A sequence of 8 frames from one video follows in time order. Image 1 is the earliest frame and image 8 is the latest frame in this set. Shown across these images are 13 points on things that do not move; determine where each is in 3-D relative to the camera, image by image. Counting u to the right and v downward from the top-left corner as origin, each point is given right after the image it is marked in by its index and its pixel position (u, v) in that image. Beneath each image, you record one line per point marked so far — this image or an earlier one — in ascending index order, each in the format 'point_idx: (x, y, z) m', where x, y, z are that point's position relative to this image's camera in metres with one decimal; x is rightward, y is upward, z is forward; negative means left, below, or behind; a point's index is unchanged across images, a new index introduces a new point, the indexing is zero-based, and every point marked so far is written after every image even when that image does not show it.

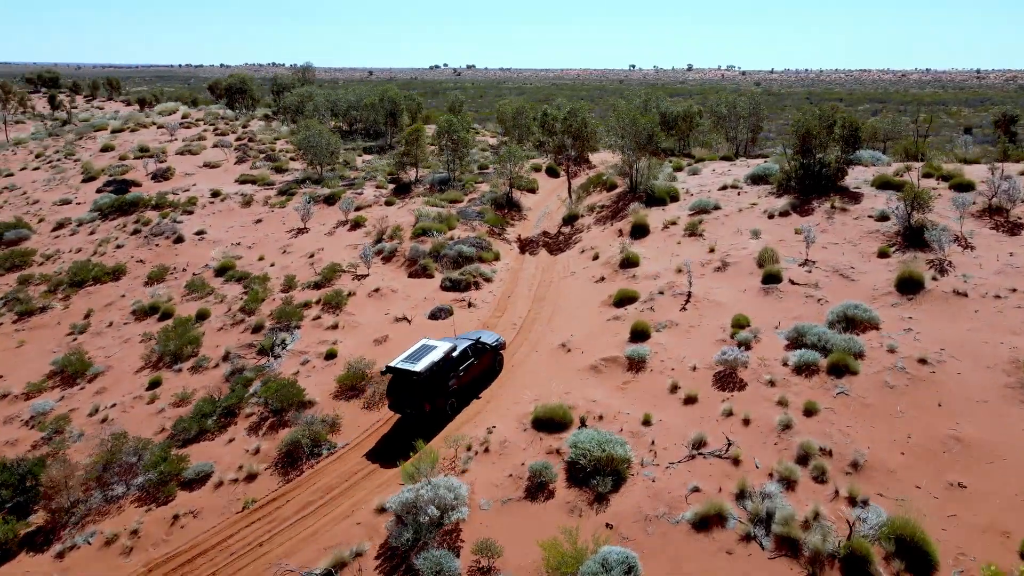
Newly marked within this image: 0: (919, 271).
0: (+9.4, +0.4, +16.8) m
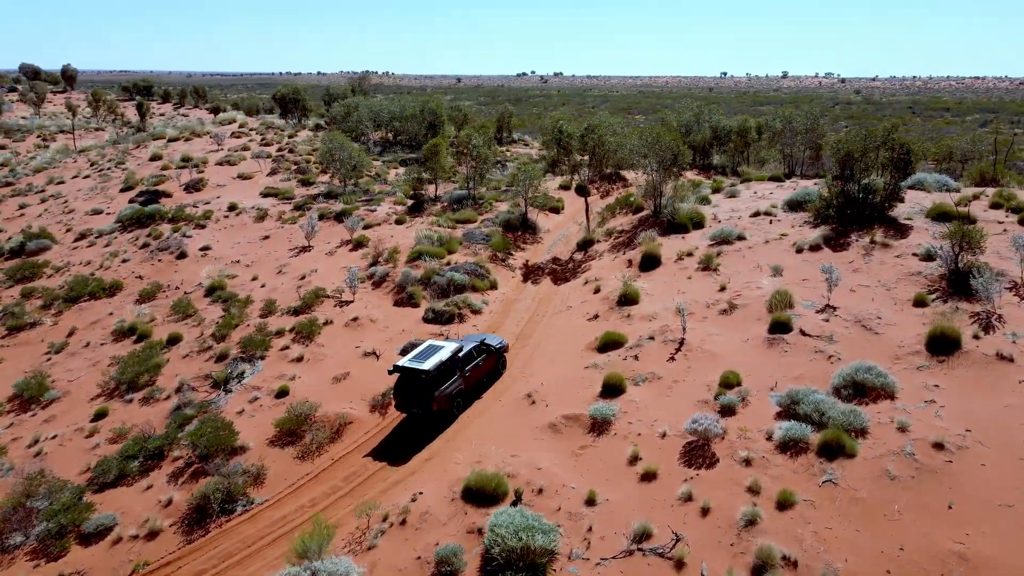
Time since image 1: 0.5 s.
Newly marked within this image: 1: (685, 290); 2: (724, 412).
0: (+8.6, -0.8, +14.1) m
1: (+4.3, -0.1, +18.0) m
2: (+3.8, -2.2, +12.9) m
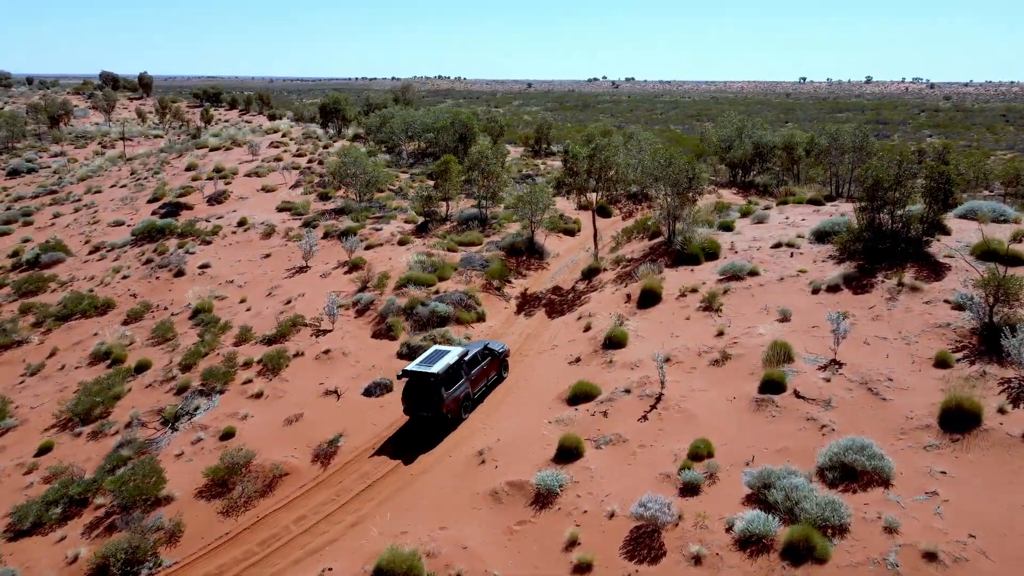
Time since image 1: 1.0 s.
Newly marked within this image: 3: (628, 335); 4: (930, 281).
0: (+7.7, -1.8, +12.0) m
1: (+3.7, -1.0, +16.3) m
2: (+2.7, -3.1, +11.2) m
3: (+2.6, -1.1, +16.7) m
4: (+9.5, +0.2, +16.6) m
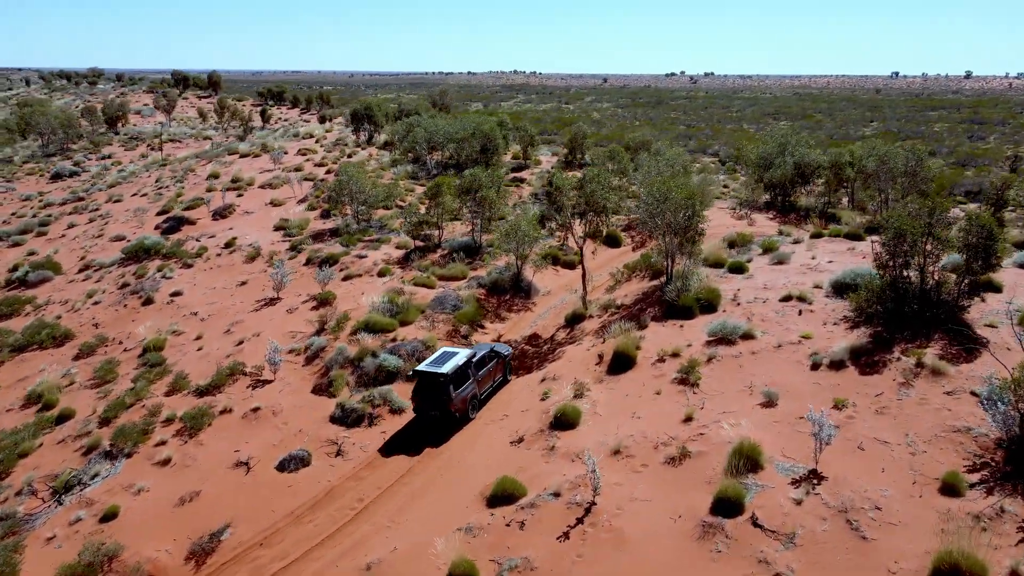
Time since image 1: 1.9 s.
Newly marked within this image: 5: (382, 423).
0: (+5.9, -3.3, +9.1) m
1: (+2.4, -2.4, +13.7) m
2: (+0.8, -4.4, +8.8) m
3: (+1.3, -2.4, +14.2) m
4: (+8.2, -1.4, +13.5) m
5: (-2.7, -2.9, +15.5) m
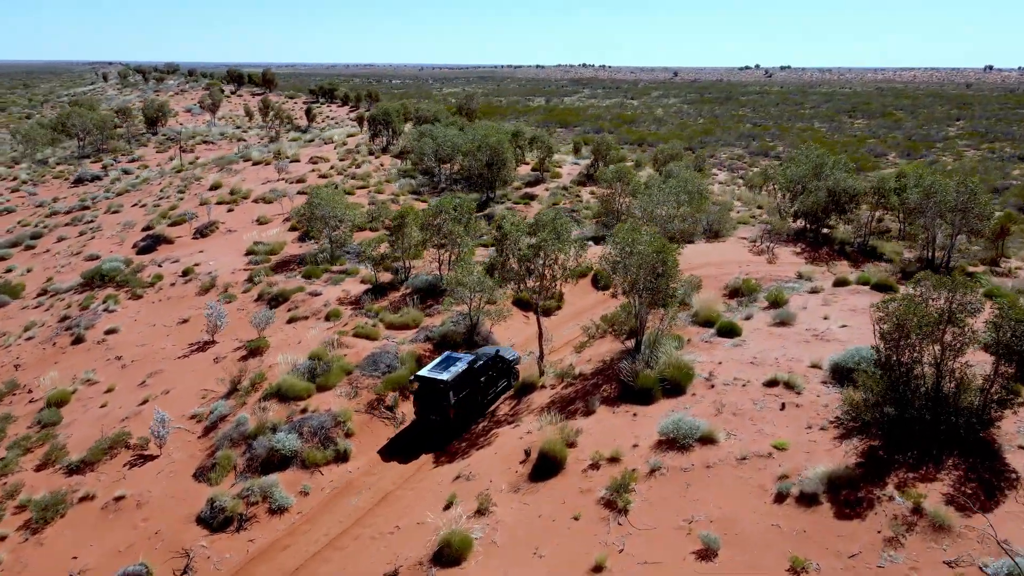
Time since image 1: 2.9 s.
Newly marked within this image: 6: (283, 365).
0: (+3.5, -4.9, +5.8) m
1: (+0.5, -3.9, +10.7) m
2: (-1.6, -6.0, +5.9) m
3: (-0.6, -3.9, +11.3) m
4: (+6.3, -3.0, +10.0) m
5: (-4.6, -4.2, +12.9) m
6: (-5.5, -1.8, +17.5) m
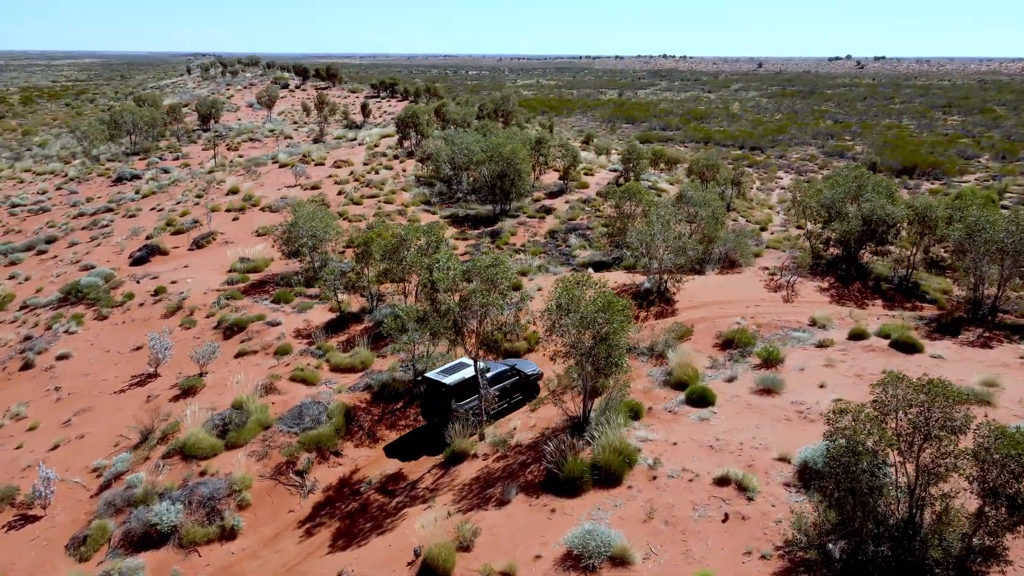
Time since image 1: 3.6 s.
0: (+0.9, -6.2, +3.5) m
1: (-1.6, -5.1, +8.7) m
2: (-4.2, -7.1, +4.2) m
3: (-2.6, -5.0, +9.4) m
4: (+4.1, -4.4, +7.4) m
5: (-6.4, -5.2, +11.4) m
6: (-6.8, -2.7, +16.1) m
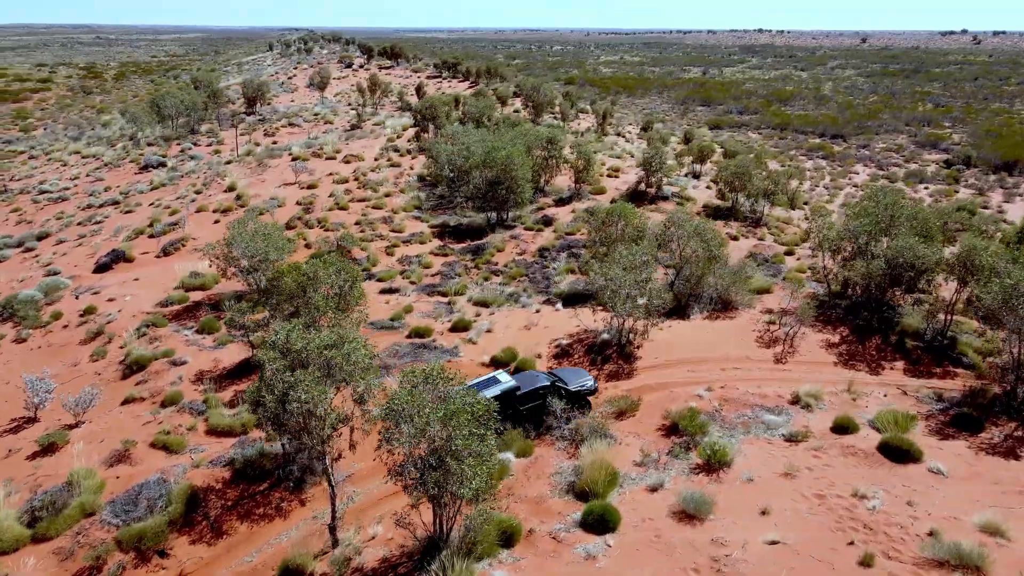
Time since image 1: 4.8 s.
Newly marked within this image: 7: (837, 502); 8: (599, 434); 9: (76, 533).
0: (-2.9, -7.9, +0.8) m
1: (-4.8, -6.5, +6.2) m
2: (-7.9, -8.6, +2.1) m
3: (-5.7, -6.4, +7.0) m
4: (+0.8, -6.1, +4.2) m
5: (-9.3, -6.4, +9.4) m
6: (-9.1, -3.8, +14.0) m
7: (+5.5, -3.4, +12.0) m
8: (+1.7, -2.9, +14.5) m
9: (-7.6, -4.3, +12.8) m
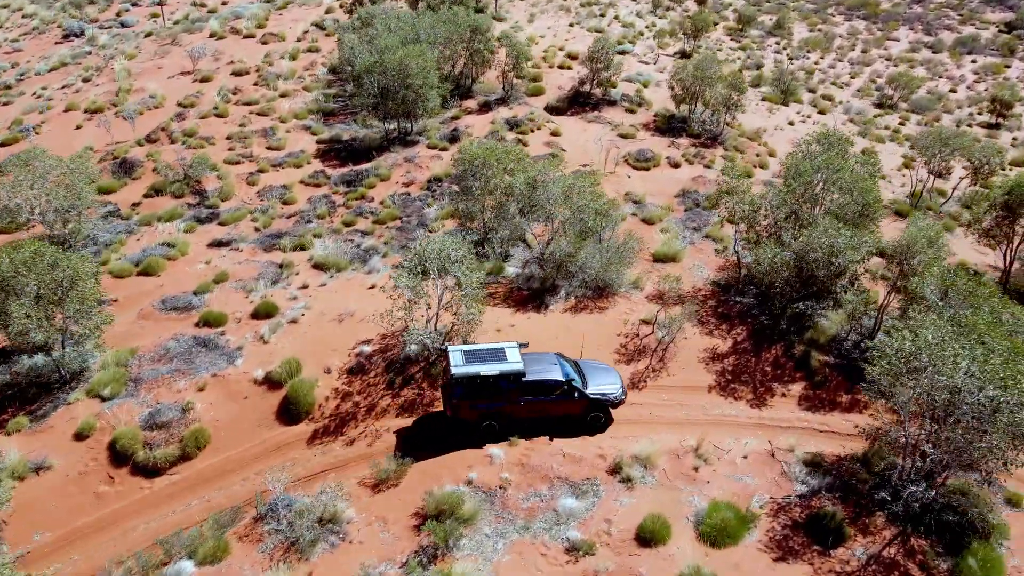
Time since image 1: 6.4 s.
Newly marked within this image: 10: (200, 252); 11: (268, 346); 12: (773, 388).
0: (-8.3, -11.2, -1.1) m
1: (-9.9, -8.6, +4.0) m
2: (-13.3, -11.4, +0.5) m
3: (-10.7, -8.3, +4.8) m
4: (-4.4, -8.8, +1.7) m
5: (-14.2, -7.7, +7.3) m
6: (-13.6, -4.3, +11.2) m
7: (+0.8, -4.7, +8.5) m
8: (-2.8, -3.6, +11.0) m
9: (-12.2, -5.0, +10.1) m
10: (-8.4, +1.0, +19.7) m
11: (-5.1, -1.2, +15.3) m
12: (+5.9, -1.8, +14.3) m
